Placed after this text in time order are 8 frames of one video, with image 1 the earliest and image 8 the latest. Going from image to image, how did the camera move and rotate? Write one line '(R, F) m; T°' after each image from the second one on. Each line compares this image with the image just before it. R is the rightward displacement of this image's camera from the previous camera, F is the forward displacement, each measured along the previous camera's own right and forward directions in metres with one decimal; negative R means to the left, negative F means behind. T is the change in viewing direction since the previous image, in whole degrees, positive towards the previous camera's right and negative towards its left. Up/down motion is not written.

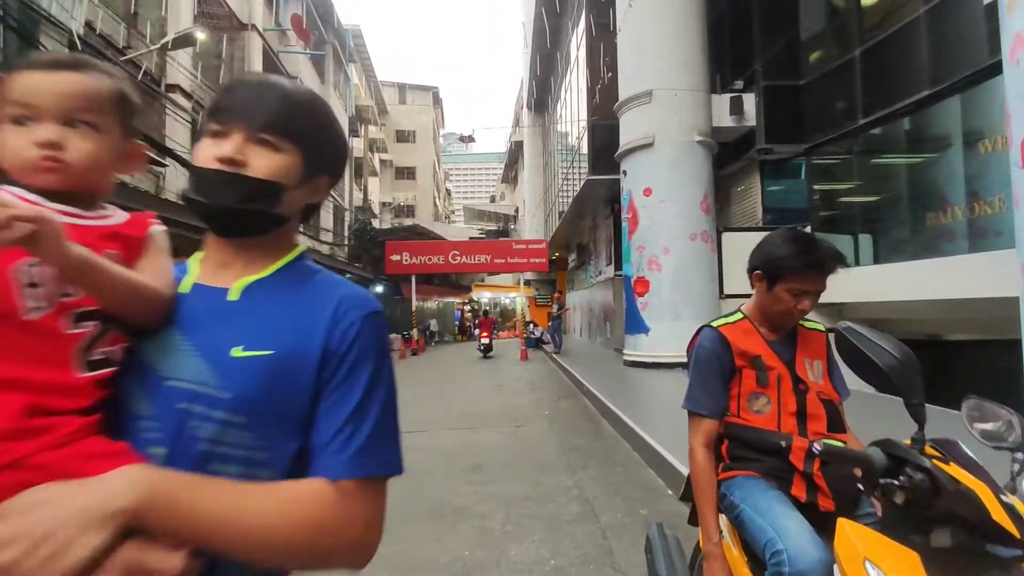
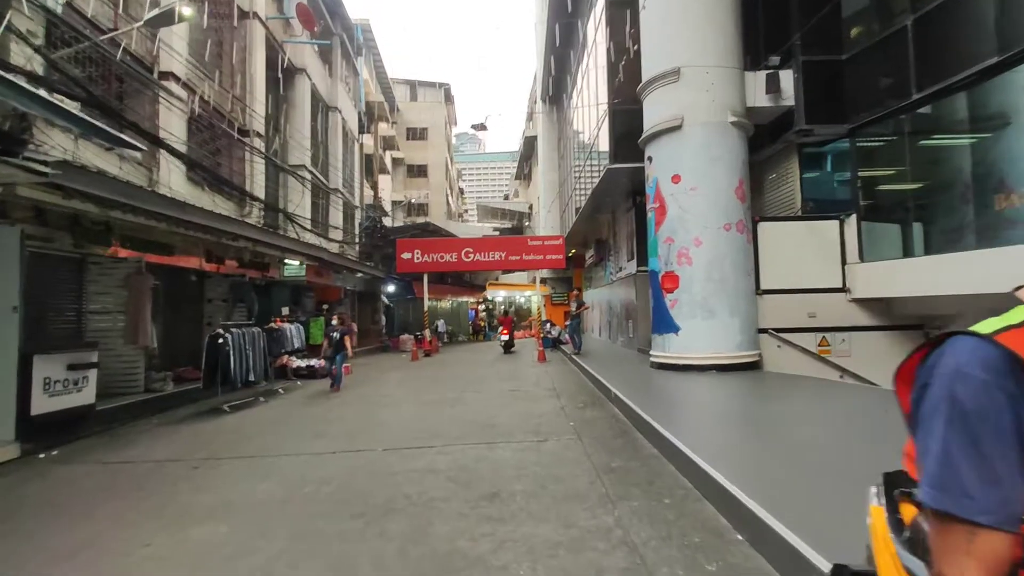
(-0.1, +0.8) m; -1°
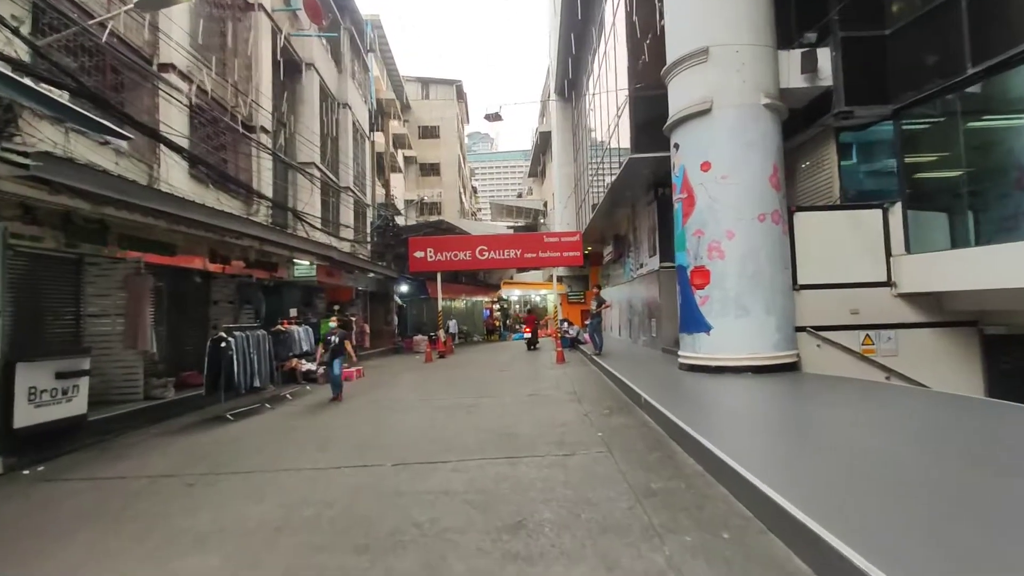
(-0.1, +0.6) m; -1°
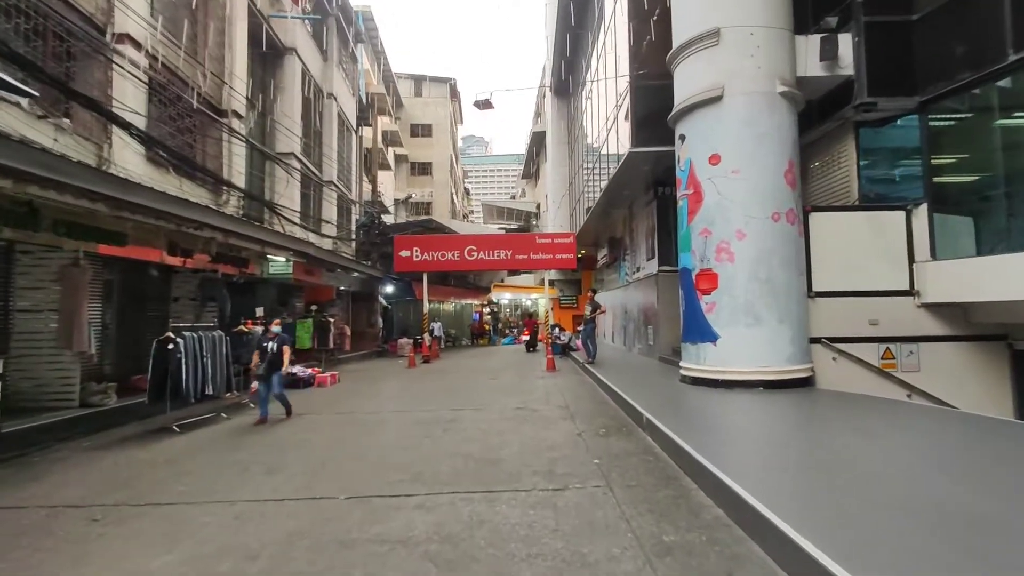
(+0.1, +0.9) m; +1°
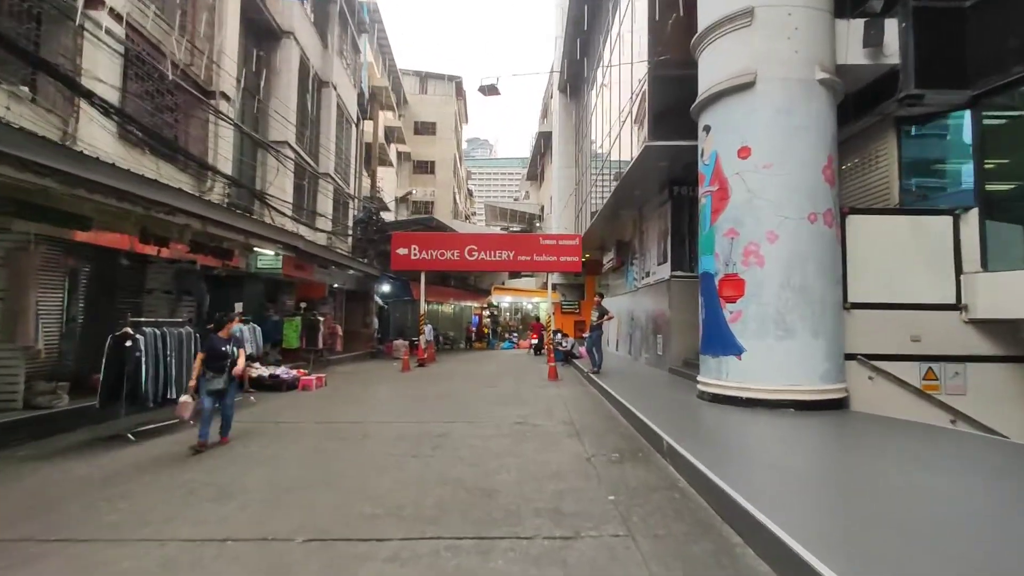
(0.0, +0.8) m; 0°
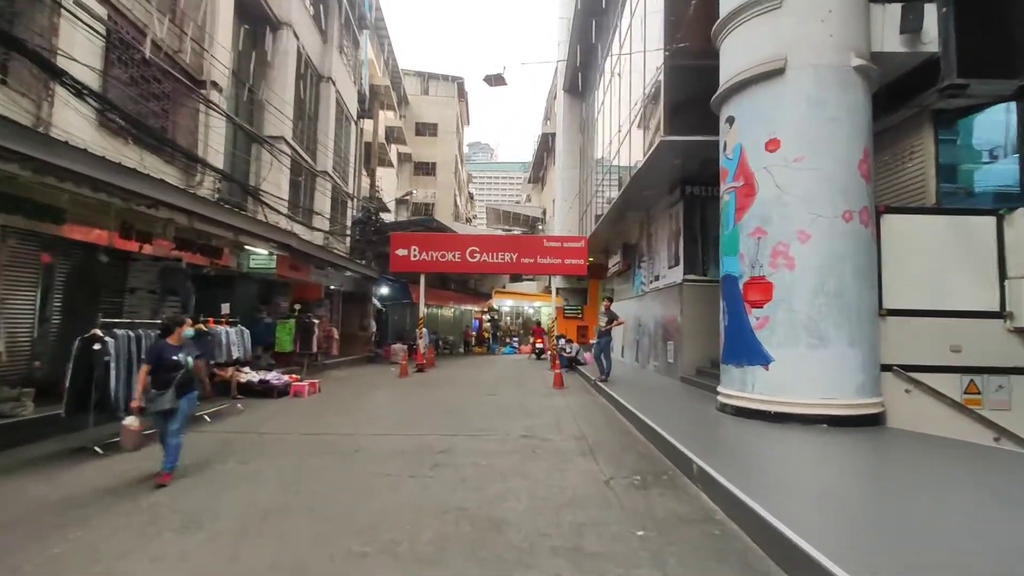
(-0.1, +0.6) m; 0°
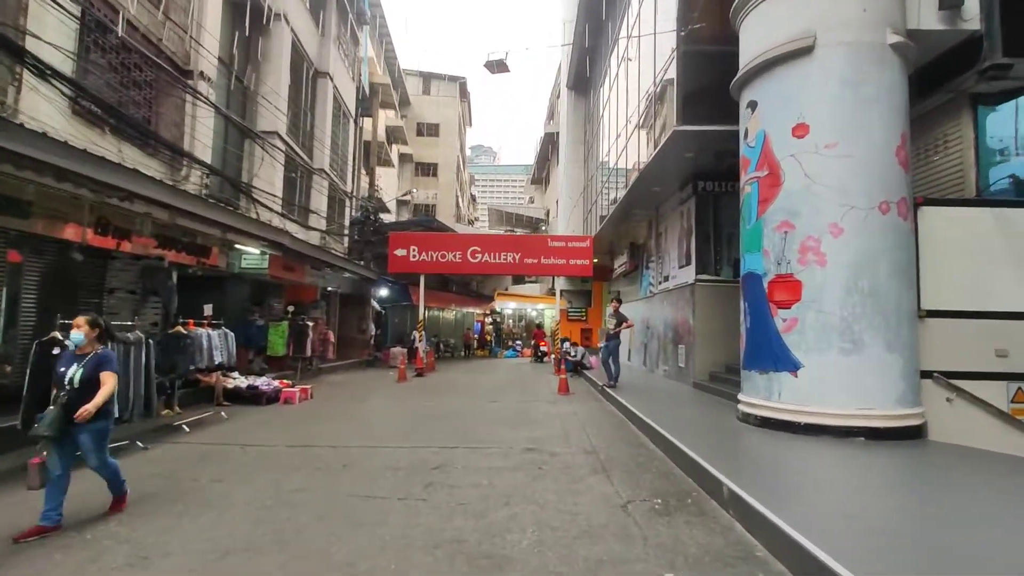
(0.0, +0.6) m; 0°
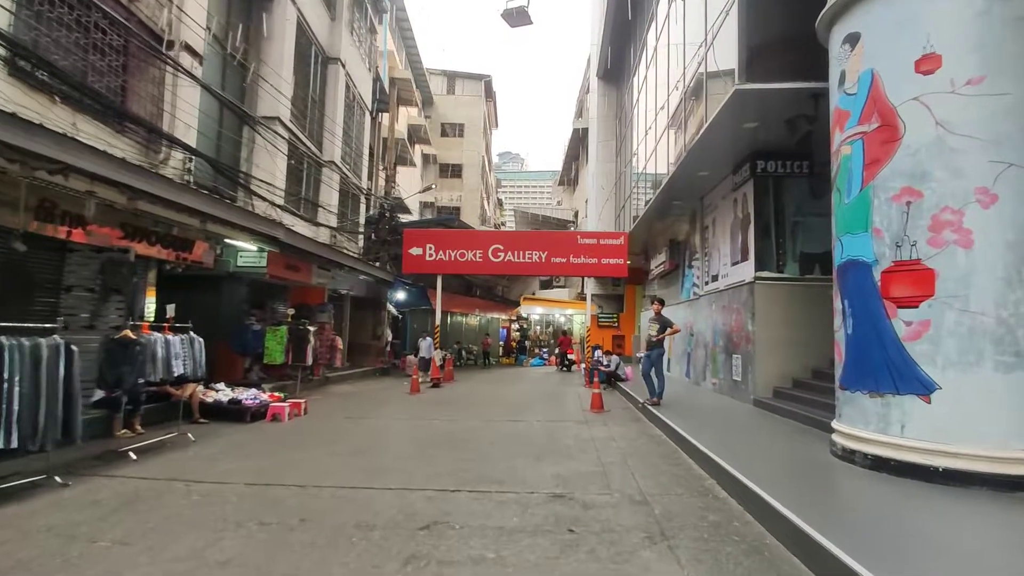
(+0.1, +1.5) m; -3°
